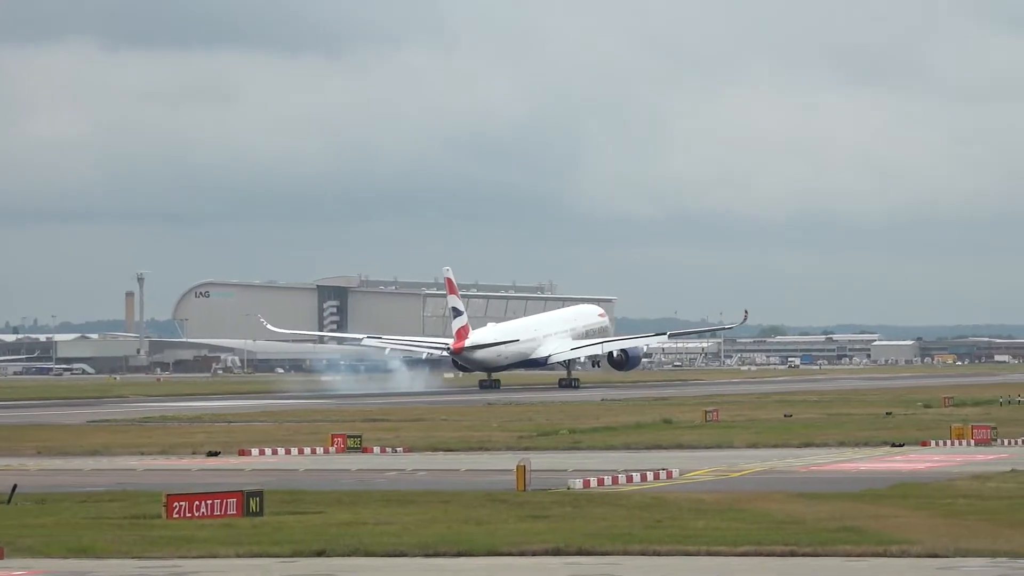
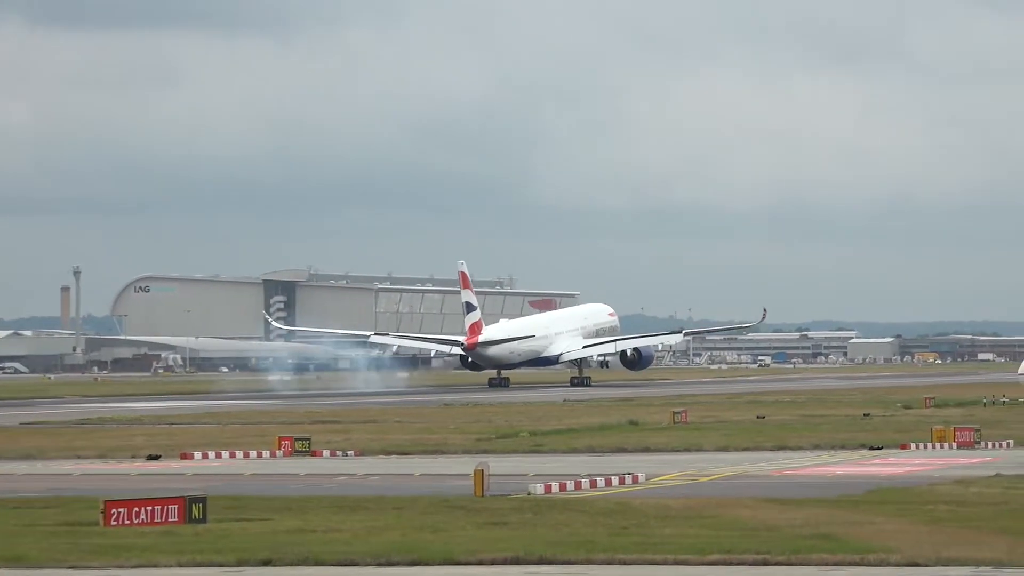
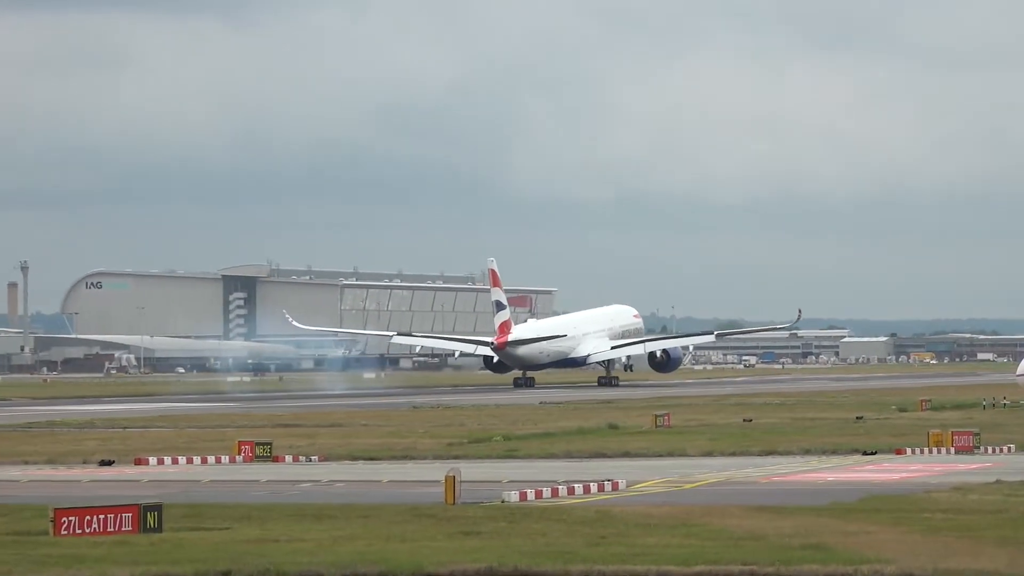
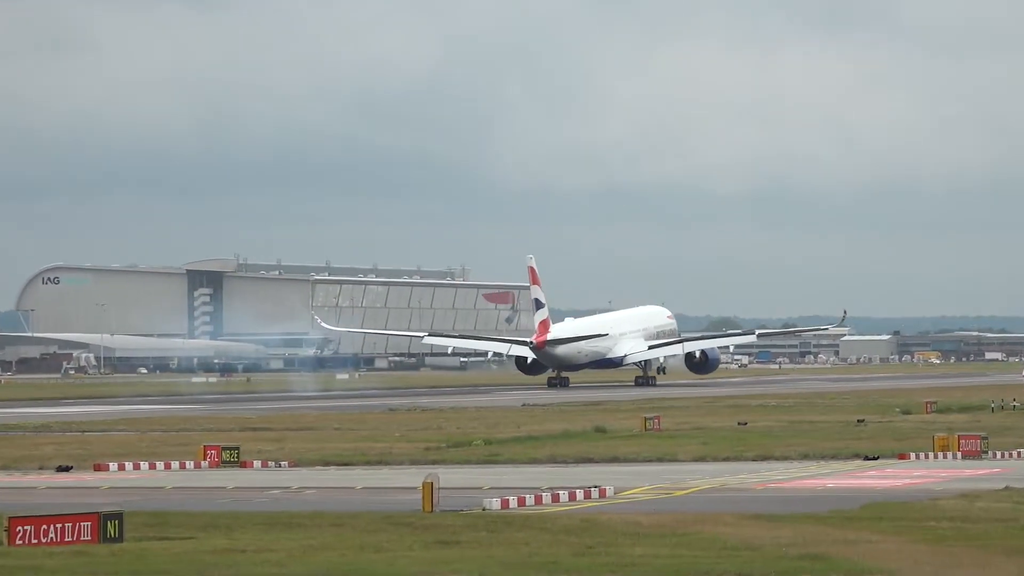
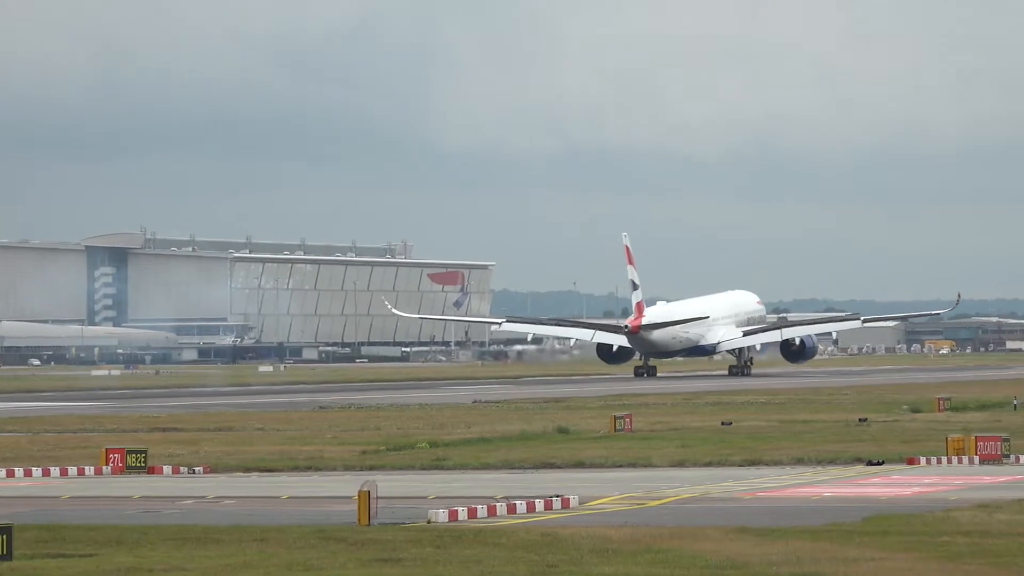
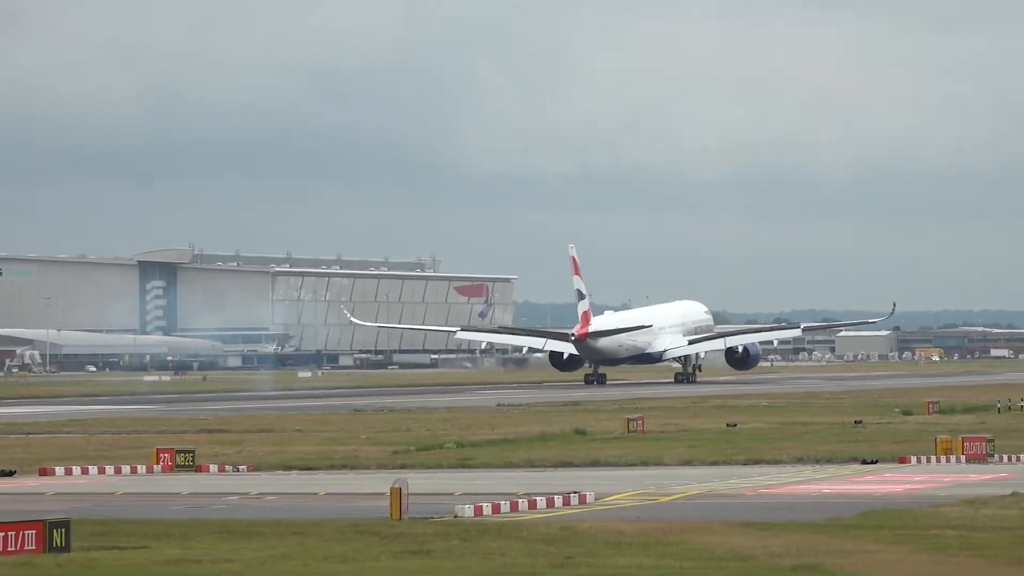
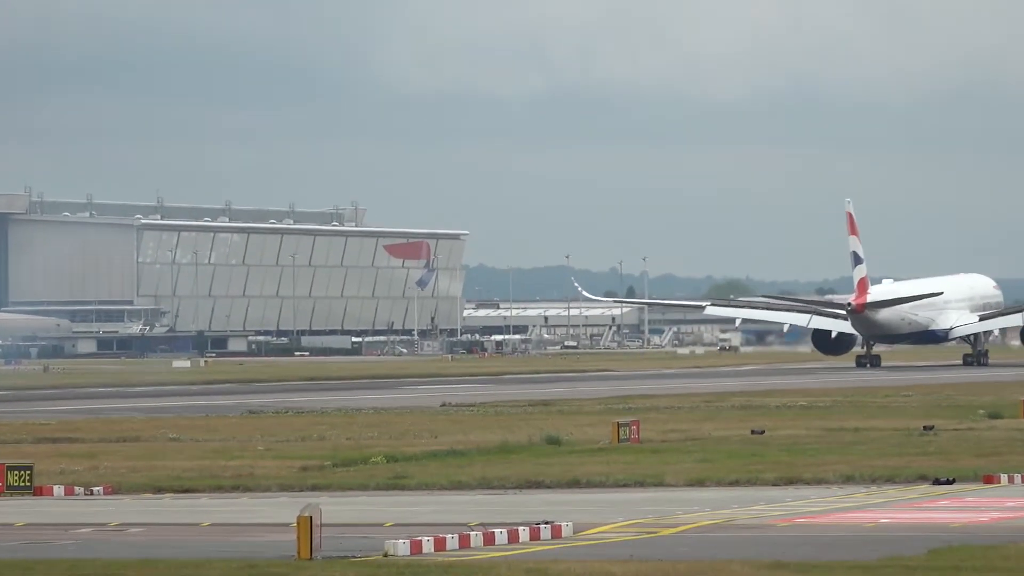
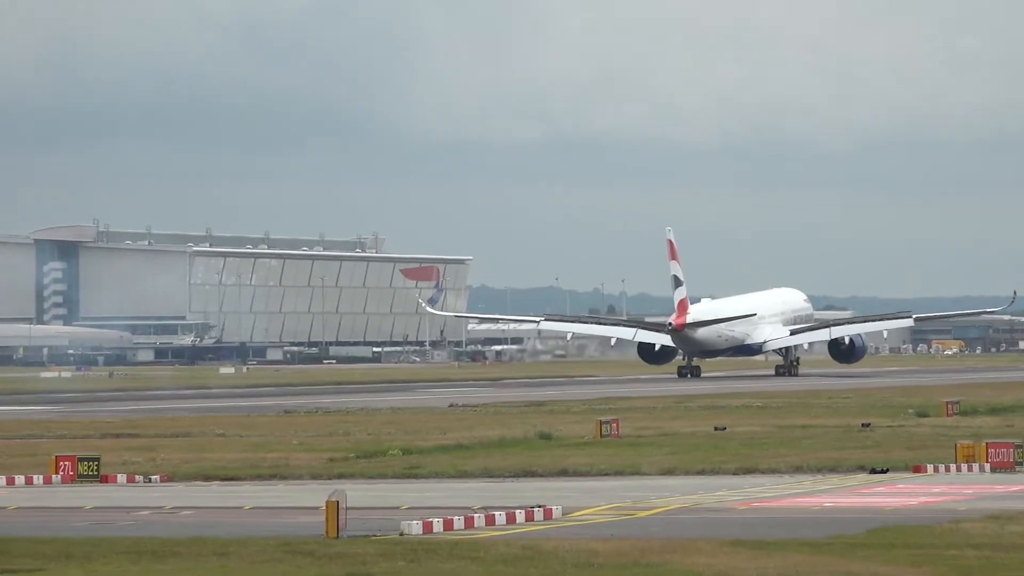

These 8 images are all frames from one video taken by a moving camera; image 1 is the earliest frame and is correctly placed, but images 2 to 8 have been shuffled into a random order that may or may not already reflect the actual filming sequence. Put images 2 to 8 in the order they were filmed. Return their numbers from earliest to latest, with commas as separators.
2, 3, 4, 6, 5, 8, 7
